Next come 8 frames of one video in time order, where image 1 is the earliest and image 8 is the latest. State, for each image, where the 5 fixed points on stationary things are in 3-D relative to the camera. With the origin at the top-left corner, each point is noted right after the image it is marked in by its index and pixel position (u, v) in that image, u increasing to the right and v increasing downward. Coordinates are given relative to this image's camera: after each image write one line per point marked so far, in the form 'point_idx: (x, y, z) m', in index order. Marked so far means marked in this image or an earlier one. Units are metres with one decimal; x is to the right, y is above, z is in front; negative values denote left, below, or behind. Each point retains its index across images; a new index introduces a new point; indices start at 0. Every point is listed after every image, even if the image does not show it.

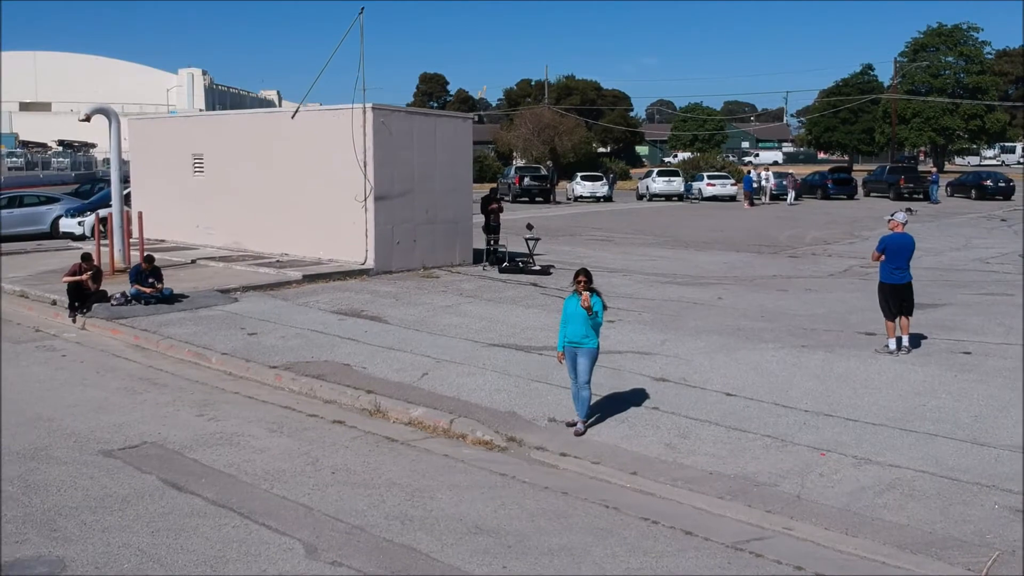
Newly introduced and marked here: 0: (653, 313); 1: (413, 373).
0: (+2.0, -0.4, +14.3) m
1: (-1.1, -0.9, +10.8) m
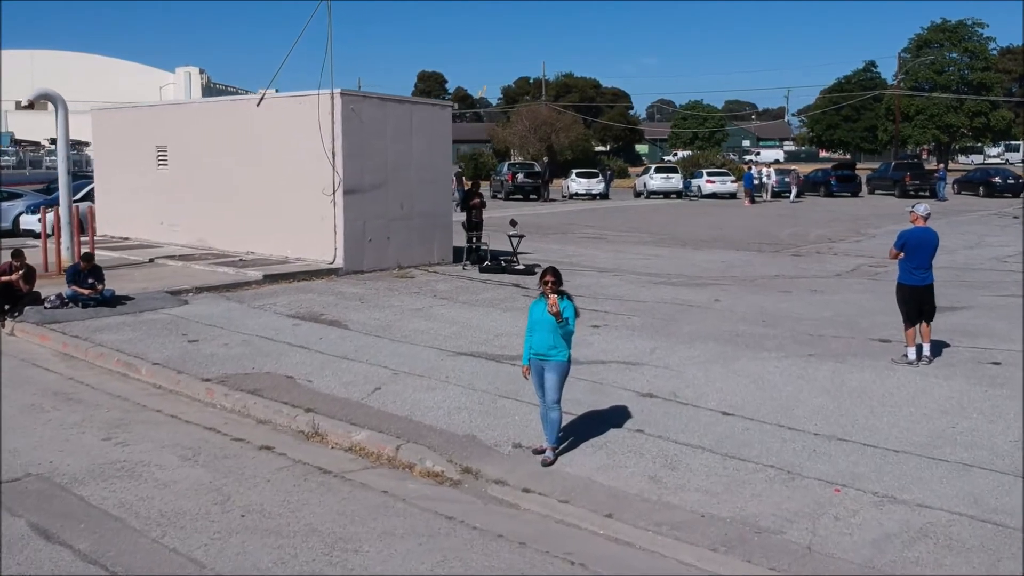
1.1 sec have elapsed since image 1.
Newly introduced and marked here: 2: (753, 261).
0: (+1.7, -0.4, +13.0) m
1: (-1.4, -1.0, +9.4) m
2: (+4.7, +0.5, +19.6) m
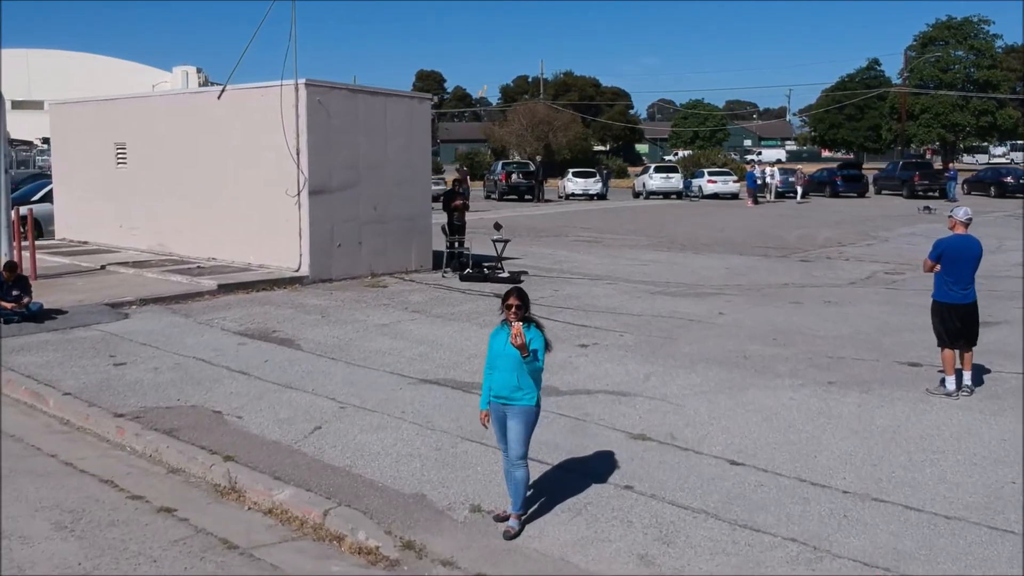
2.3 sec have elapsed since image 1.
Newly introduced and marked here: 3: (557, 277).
0: (+1.5, -0.5, +11.5) m
1: (-1.7, -1.1, +7.9) m
2: (+4.5, +0.4, +18.1) m
3: (+0.7, +0.2, +16.3) m
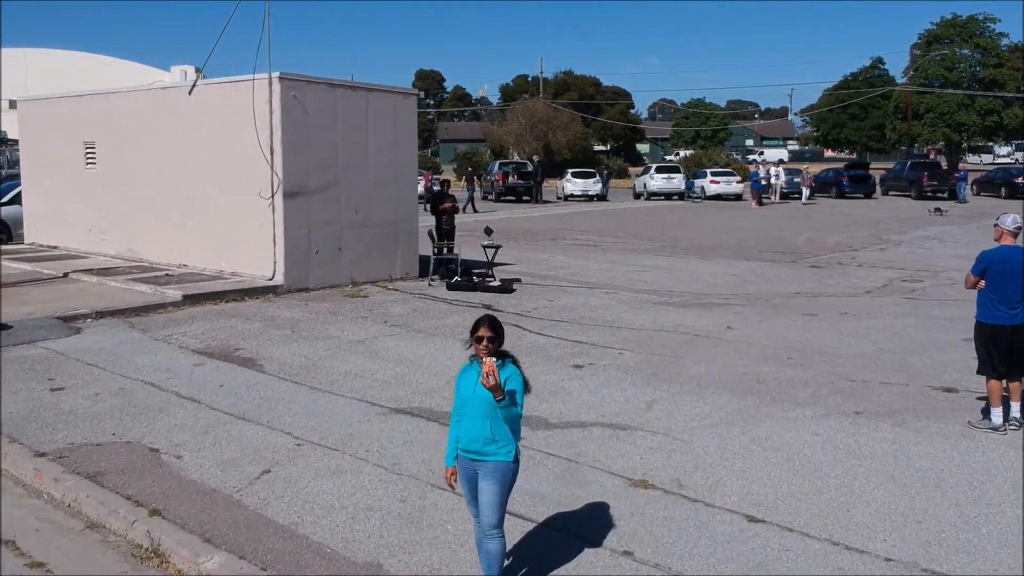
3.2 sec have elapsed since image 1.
0: (+1.3, -0.7, +10.4) m
1: (-1.8, -1.3, +6.8) m
2: (+4.3, +0.2, +17.0) m
3: (+0.6, 0.0, +15.2) m
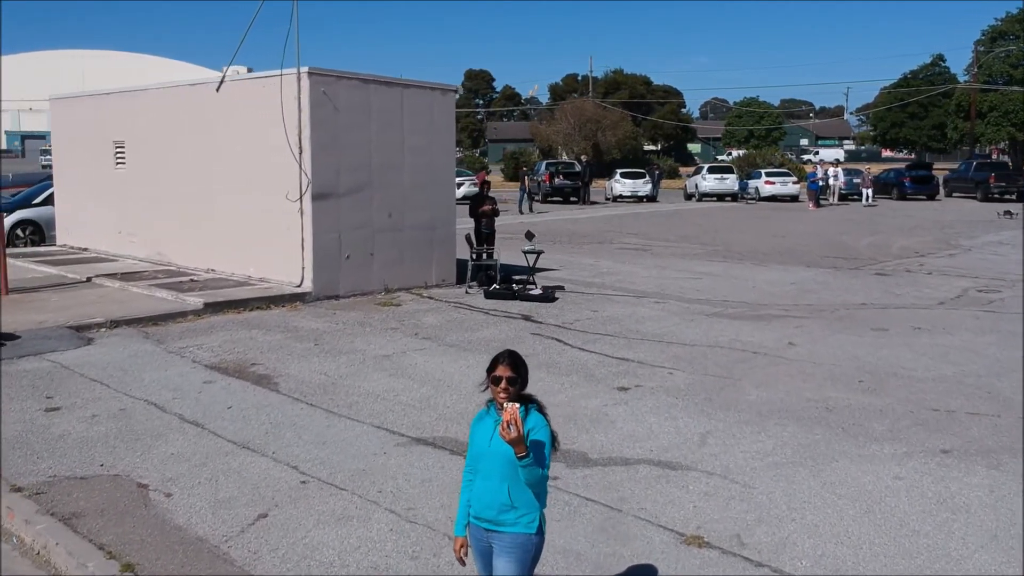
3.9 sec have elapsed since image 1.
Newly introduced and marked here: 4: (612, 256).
0: (+1.7, -0.8, +9.4) m
1: (-1.6, -1.4, +6.0) m
2: (+5.0, +0.1, +15.8) m
3: (+1.2, -0.1, +14.2) m
4: (+1.9, +0.6, +19.3) m
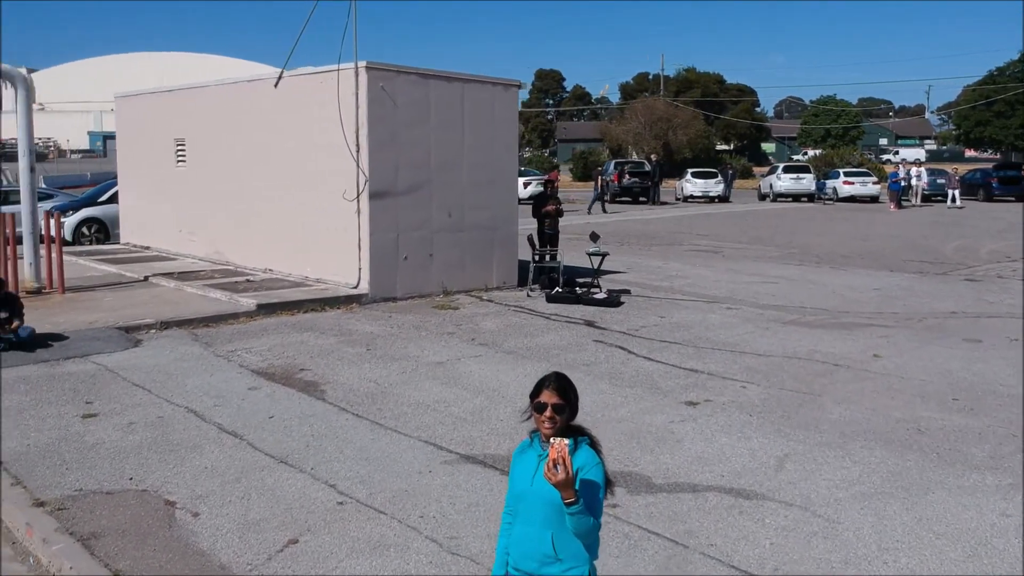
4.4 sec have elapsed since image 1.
0: (+2.2, -0.9, +8.6) m
1: (-1.3, -1.4, +5.5) m
2: (+6.0, 0.0, +14.9) m
3: (+2.1, -0.1, +13.5) m
4: (+3.2, +0.6, +18.5) m
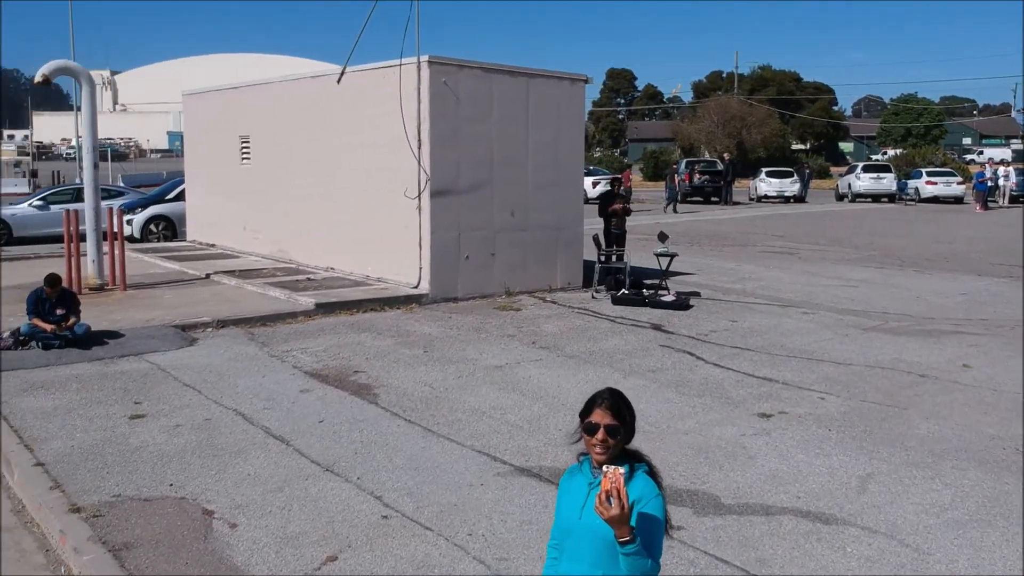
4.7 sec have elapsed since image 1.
0: (+2.7, -0.9, +8.0) m
1: (-1.1, -1.4, +5.1) m
2: (+6.9, -0.1, +14.0) m
3: (+2.9, -0.2, +12.9) m
4: (+4.4, +0.5, +17.8) m
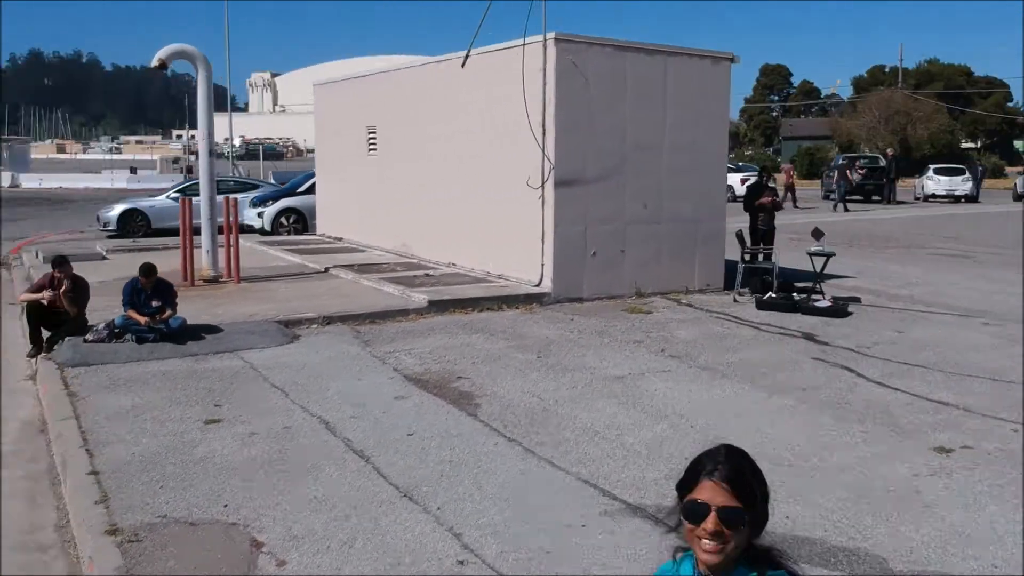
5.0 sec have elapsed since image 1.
0: (+3.5, -1.0, +6.5) m
1: (-0.6, -1.4, +4.2) m
2: (+8.6, -0.2, +11.8) m
3: (+4.5, -0.2, +11.3) m
4: (+6.6, +0.4, +15.9) m
